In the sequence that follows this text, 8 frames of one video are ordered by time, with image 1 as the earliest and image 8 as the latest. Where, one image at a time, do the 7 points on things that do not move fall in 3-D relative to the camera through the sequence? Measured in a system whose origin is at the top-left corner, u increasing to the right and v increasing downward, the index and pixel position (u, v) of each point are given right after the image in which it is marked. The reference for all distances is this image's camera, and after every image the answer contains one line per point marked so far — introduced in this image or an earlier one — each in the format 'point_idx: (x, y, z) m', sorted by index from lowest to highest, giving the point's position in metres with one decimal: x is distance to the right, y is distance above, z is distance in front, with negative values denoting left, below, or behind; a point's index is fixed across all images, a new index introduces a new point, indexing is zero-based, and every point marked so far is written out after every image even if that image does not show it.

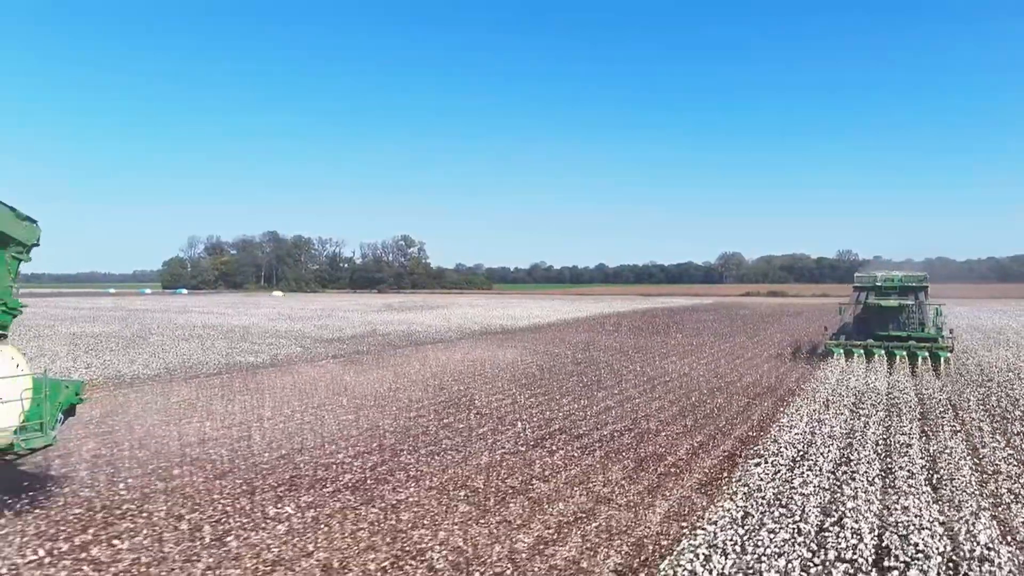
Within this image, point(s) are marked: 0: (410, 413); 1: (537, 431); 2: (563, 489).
0: (-2.3, -2.6, +14.3) m
1: (+0.2, -2.6, +12.6) m
2: (+0.6, -2.7, +9.3) m
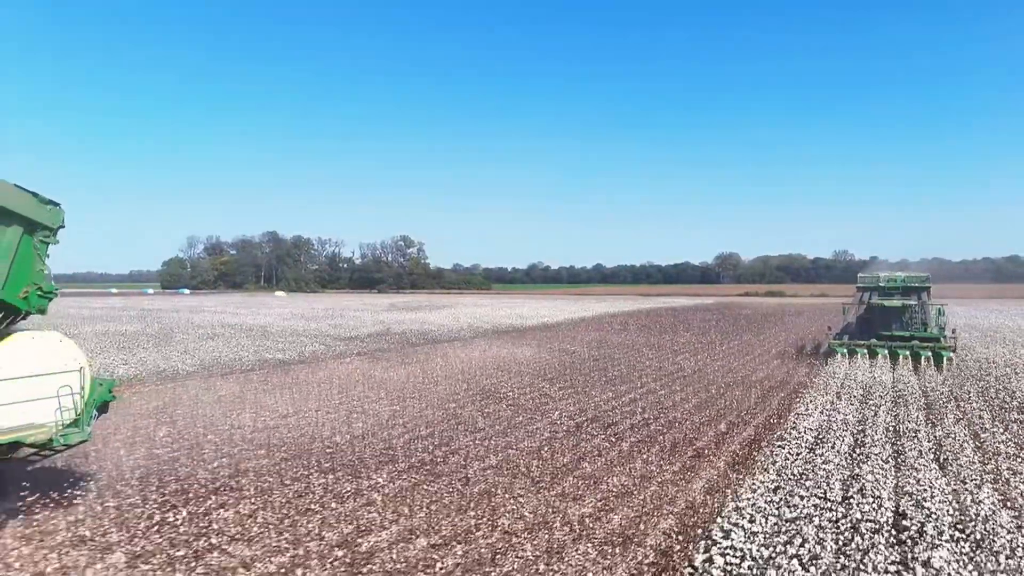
0: (-1.6, -2.6, +15.4) m
1: (+1.0, -2.6, +13.6) m
2: (+1.3, -2.7, +10.3) m
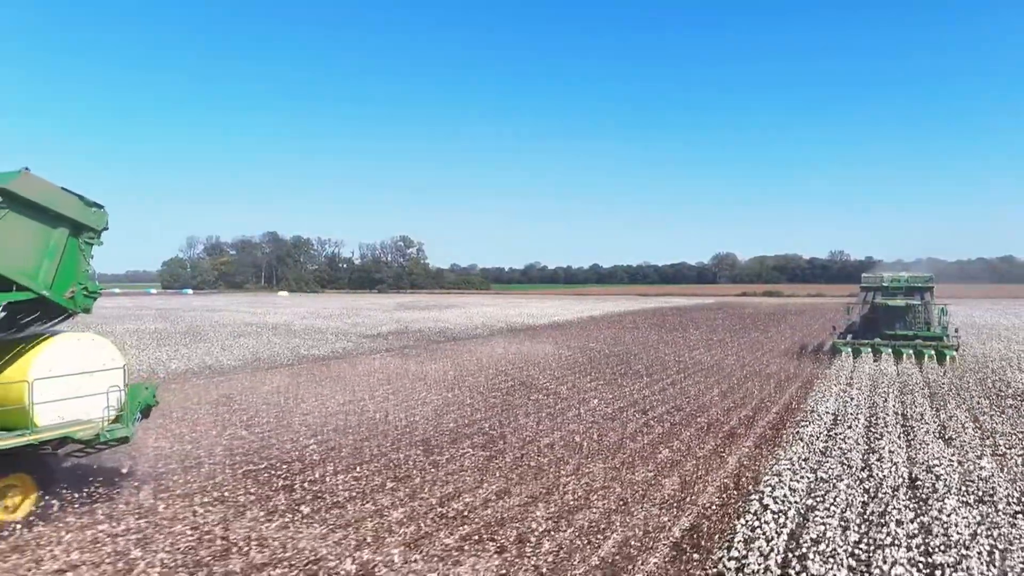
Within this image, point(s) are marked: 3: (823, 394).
0: (-0.6, -2.6, +16.8) m
1: (+2.0, -2.6, +15.1) m
2: (+2.3, -2.7, +11.8) m
3: (+7.2, -2.5, +16.2) m
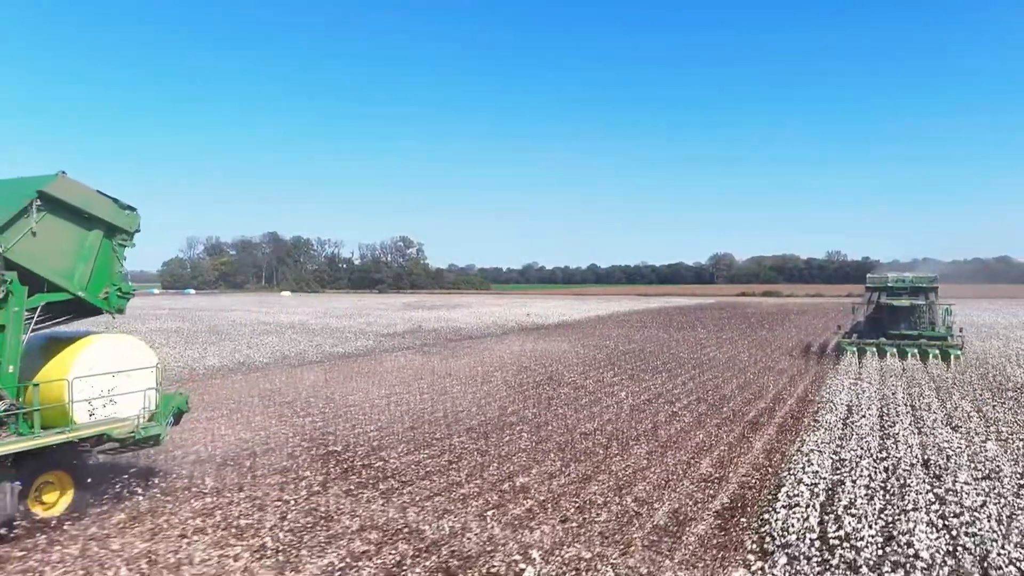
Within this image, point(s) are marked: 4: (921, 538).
0: (+0.1, -2.6, +17.8) m
1: (+2.7, -2.6, +16.1) m
2: (+3.1, -2.7, +12.8) m
3: (+8.0, -2.5, +17.3) m
4: (+4.4, -2.6, +7.4) m
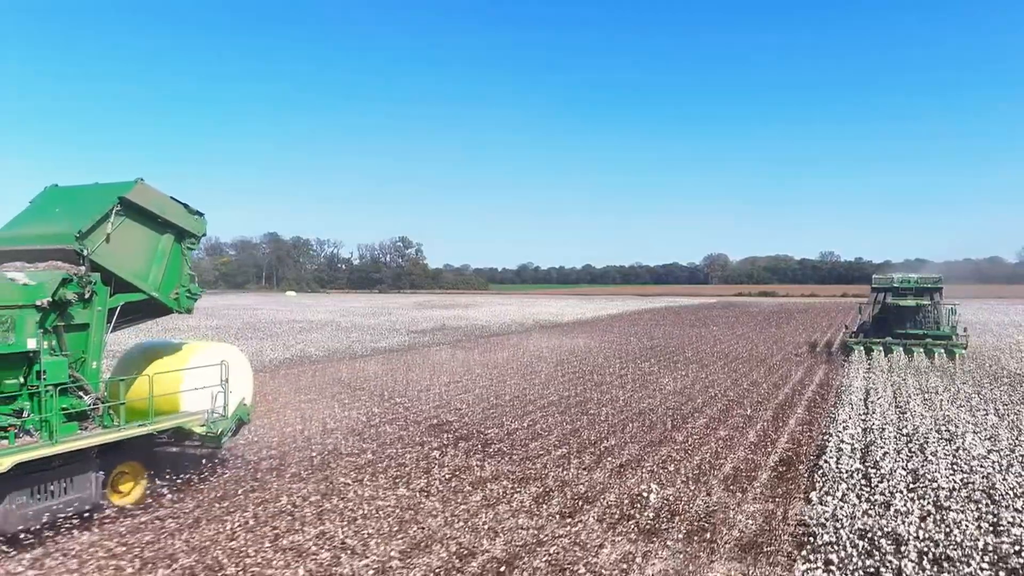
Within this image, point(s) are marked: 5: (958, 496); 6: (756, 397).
0: (+1.6, -2.5, +20.0) m
1: (+4.2, -2.5, +18.3) m
2: (+4.6, -2.6, +15.0) m
3: (+9.5, -2.5, +19.5) m
4: (+5.9, -2.6, +9.6) m
5: (+5.7, -2.6, +8.9) m
6: (+5.8, -2.6, +16.5) m
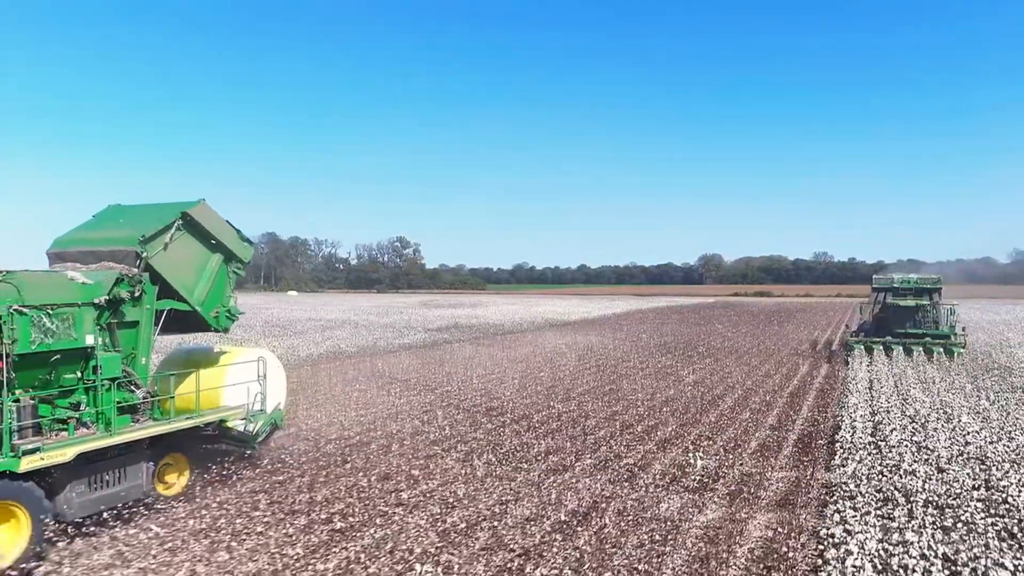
0: (+2.5, -2.5, +21.6) m
1: (+5.1, -2.5, +19.9) m
2: (+5.5, -2.6, +16.6) m
3: (+10.4, -2.5, +21.1) m
4: (+6.9, -2.6, +11.2) m
5: (+6.7, -2.6, +10.5) m
6: (+6.7, -2.6, +18.1) m
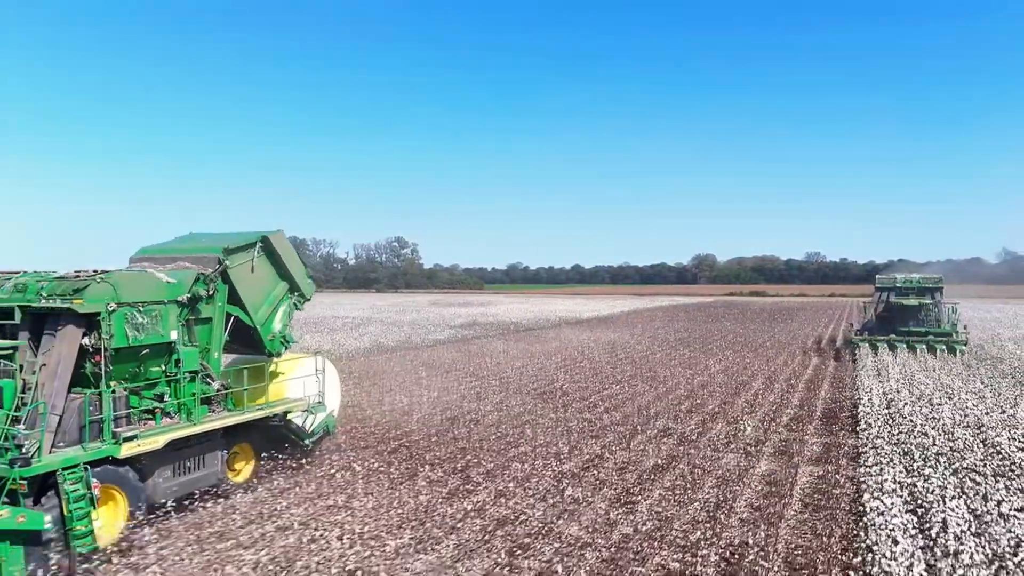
0: (+3.9, -2.5, +23.8) m
1: (+6.5, -2.5, +22.1) m
2: (+7.0, -2.6, +18.9) m
3: (+11.8, -2.4, +23.4) m
4: (+8.4, -2.5, +13.4) m
5: (+8.2, -2.5, +12.8) m
6: (+8.1, -2.5, +20.4) m
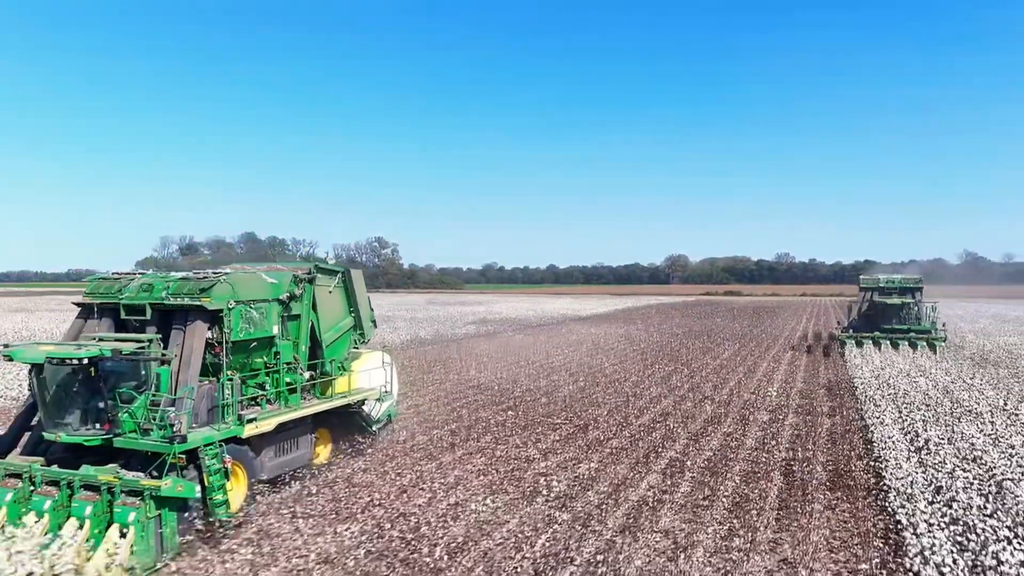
0: (+5.4, -2.4, +27.7) m
1: (+8.1, -2.4, +26.2) m
2: (+8.7, -2.5, +22.9) m
3: (+13.3, -2.4, +27.7) m
4: (+10.3, -2.5, +17.5) m
5: (+10.2, -2.5, +16.9) m
6: (+9.8, -2.5, +24.5) m
